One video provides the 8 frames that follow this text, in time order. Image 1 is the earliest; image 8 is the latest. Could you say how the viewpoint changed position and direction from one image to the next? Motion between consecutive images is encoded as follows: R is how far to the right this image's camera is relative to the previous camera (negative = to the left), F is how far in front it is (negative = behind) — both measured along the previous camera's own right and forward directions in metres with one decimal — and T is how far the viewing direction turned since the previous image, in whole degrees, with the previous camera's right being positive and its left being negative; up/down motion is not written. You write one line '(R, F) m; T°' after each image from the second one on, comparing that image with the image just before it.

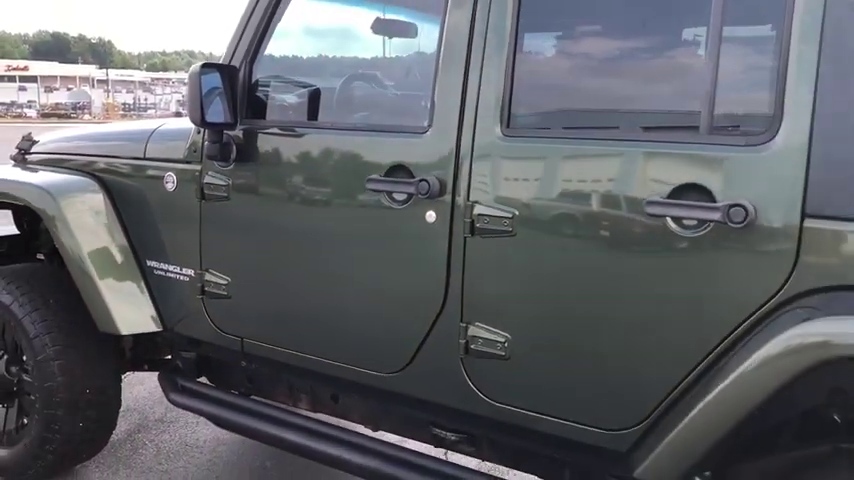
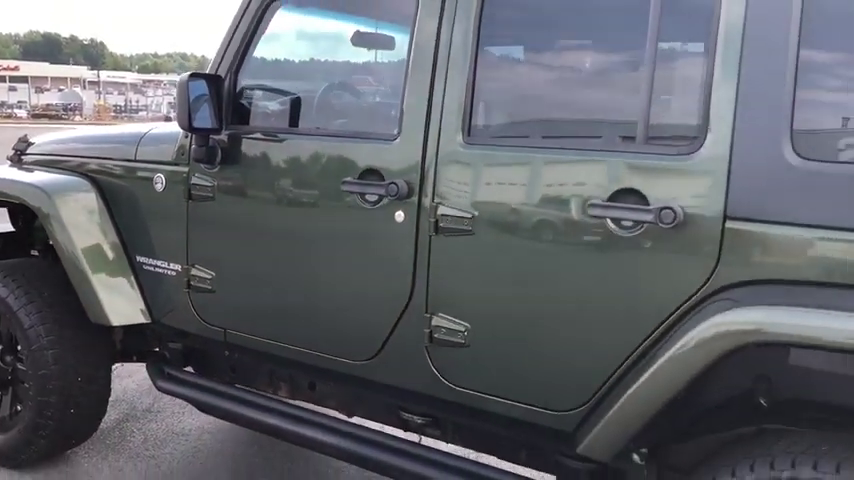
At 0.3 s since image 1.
(+0.1, -0.2) m; +1°
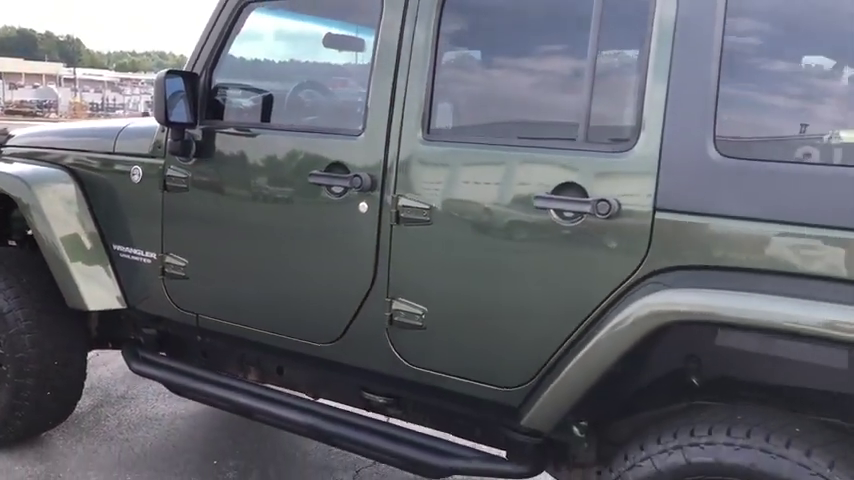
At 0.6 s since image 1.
(+0.1, -0.2) m; +2°
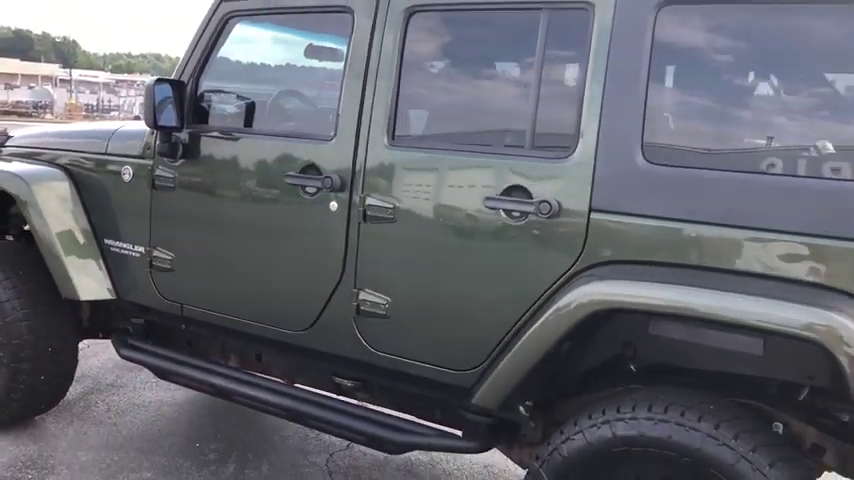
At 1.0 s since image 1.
(+0.1, -0.2) m; 0°
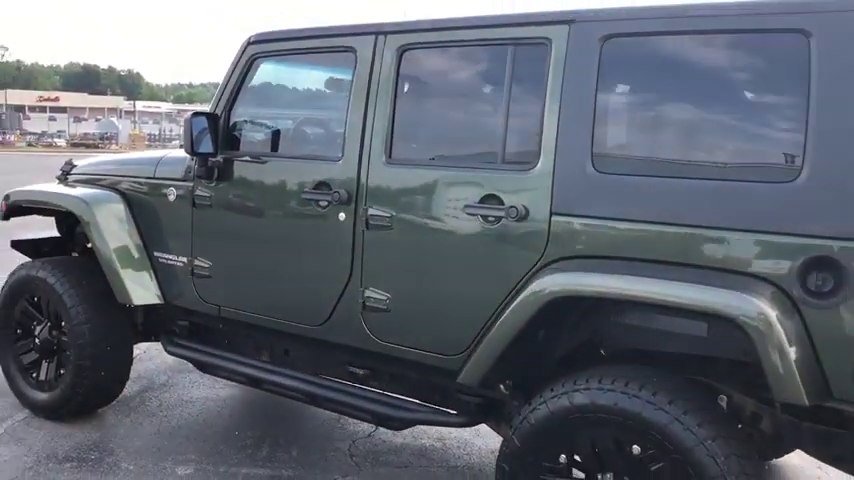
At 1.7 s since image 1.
(+0.2, -0.4) m; -4°
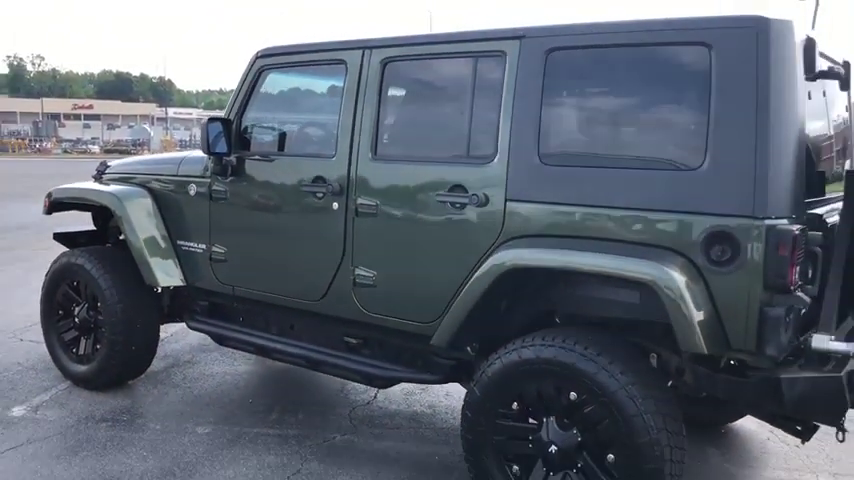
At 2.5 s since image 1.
(+0.2, -0.5) m; -2°
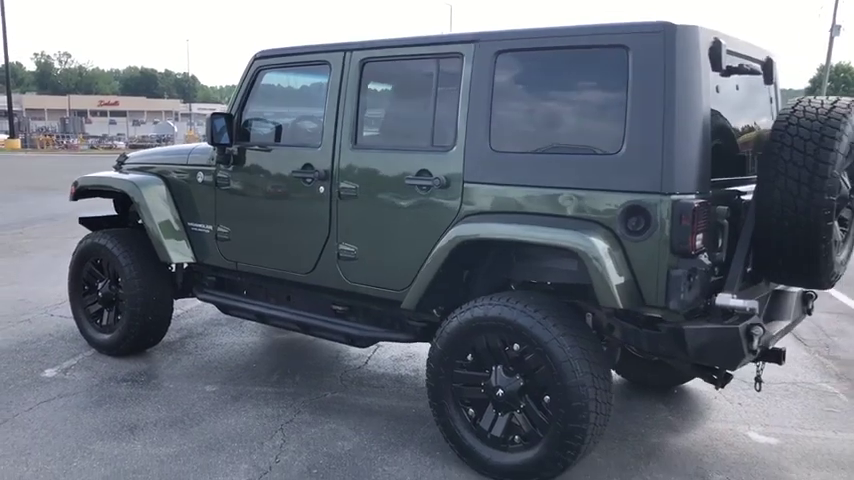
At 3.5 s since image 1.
(+0.2, -0.5) m; -2°
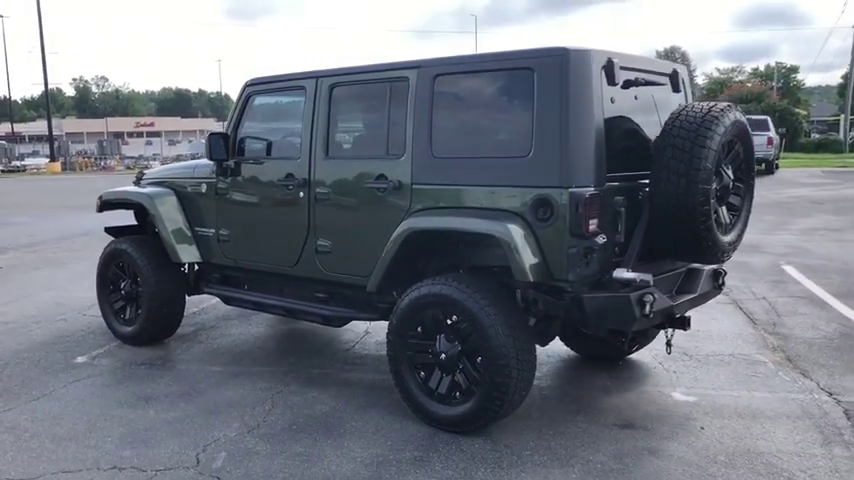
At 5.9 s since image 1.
(+0.4, -0.7) m; -2°
